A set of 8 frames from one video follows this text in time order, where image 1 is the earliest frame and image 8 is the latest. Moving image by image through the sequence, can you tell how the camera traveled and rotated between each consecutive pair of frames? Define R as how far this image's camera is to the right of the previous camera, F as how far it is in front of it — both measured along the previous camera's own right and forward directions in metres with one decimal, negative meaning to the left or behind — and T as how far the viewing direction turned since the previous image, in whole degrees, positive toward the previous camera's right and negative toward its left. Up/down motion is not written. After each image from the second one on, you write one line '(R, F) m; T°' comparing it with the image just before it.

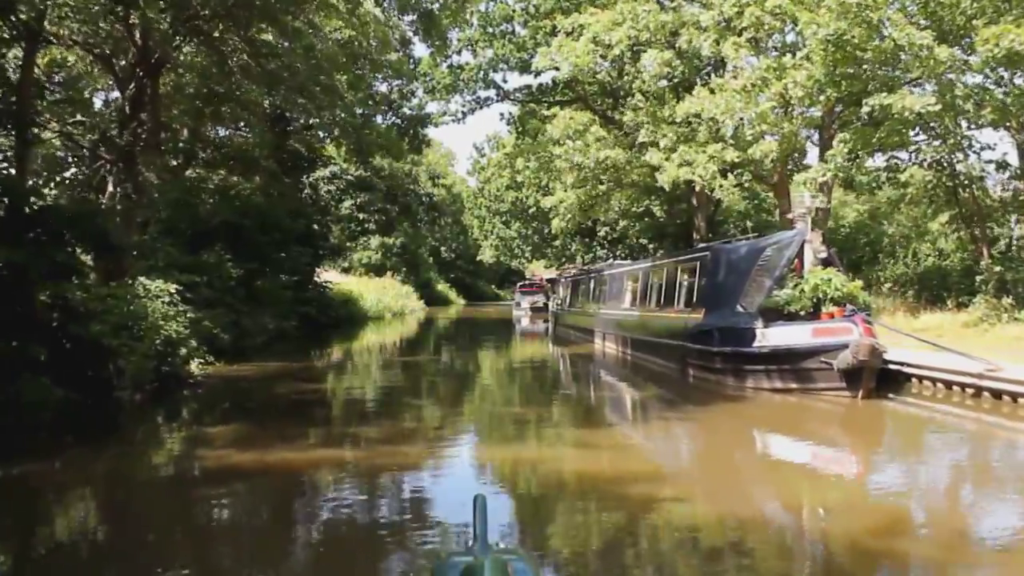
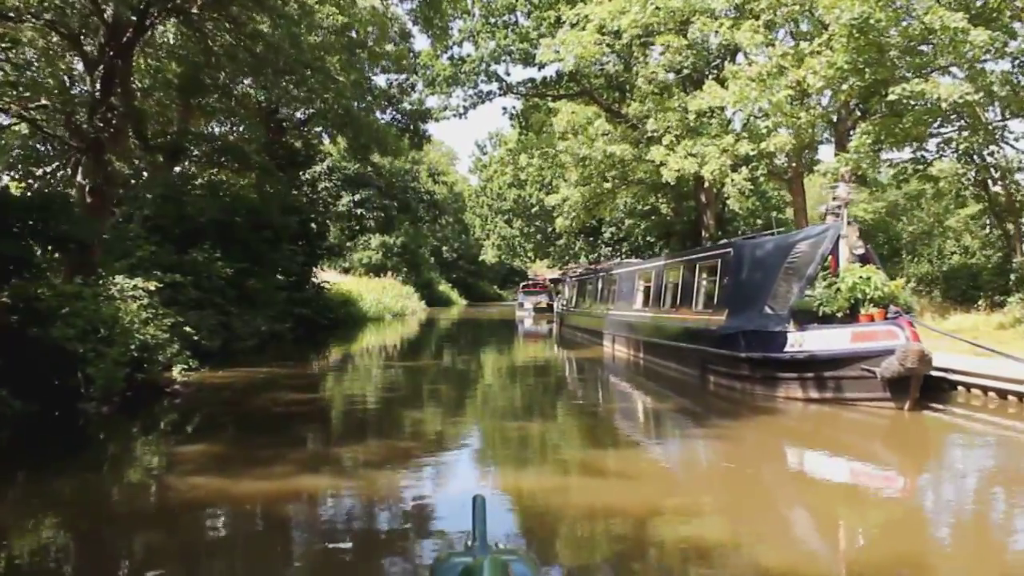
(-0.1, +1.0) m; 0°
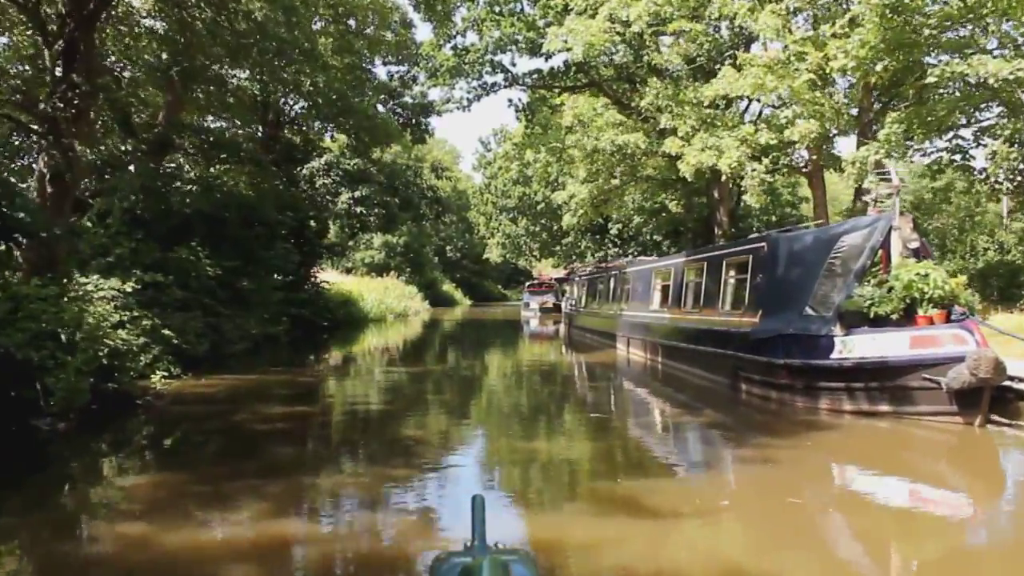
(-0.1, +1.1) m; 0°
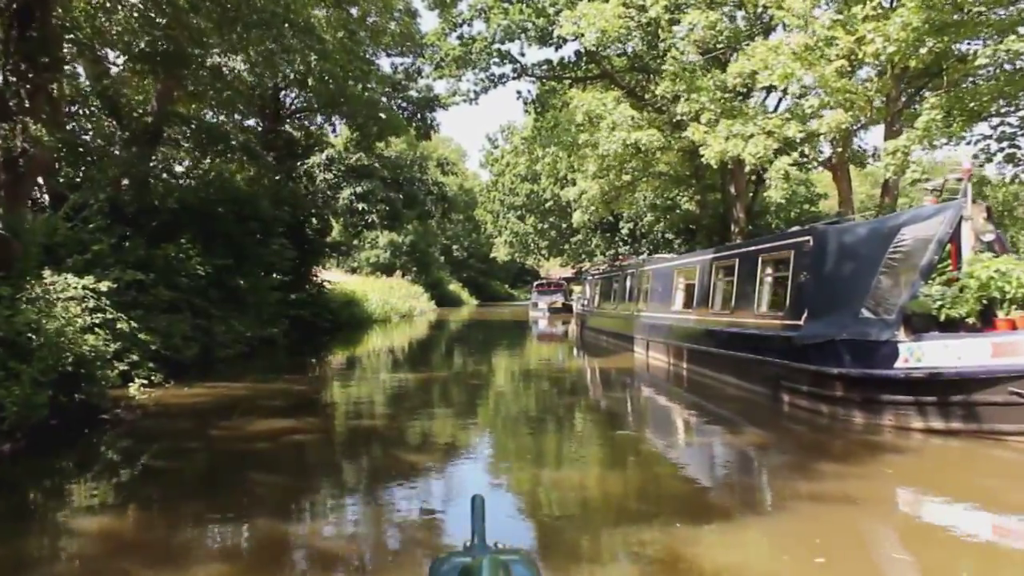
(-0.1, +1.1) m; 0°
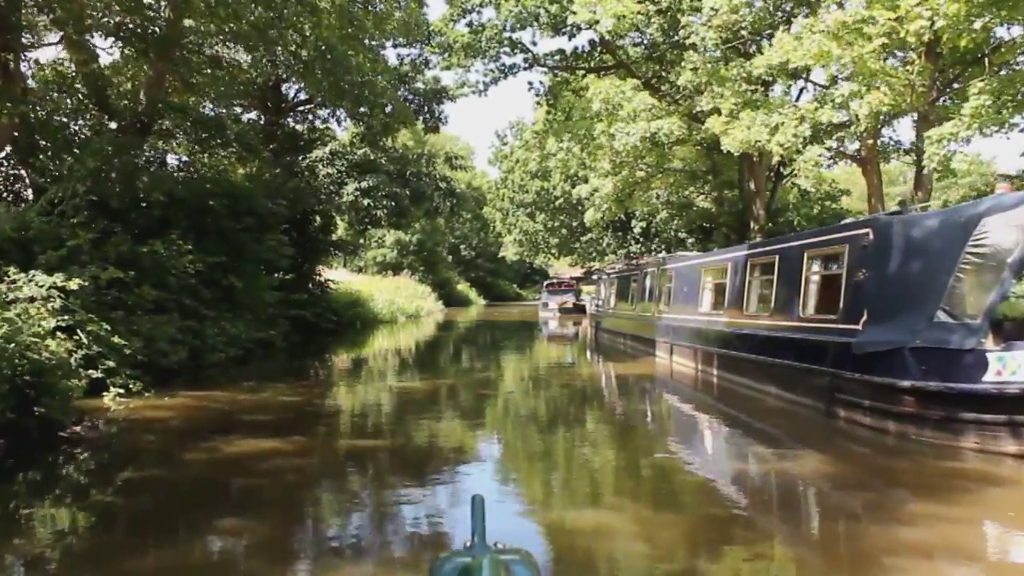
(-0.1, +1.1) m; -1°
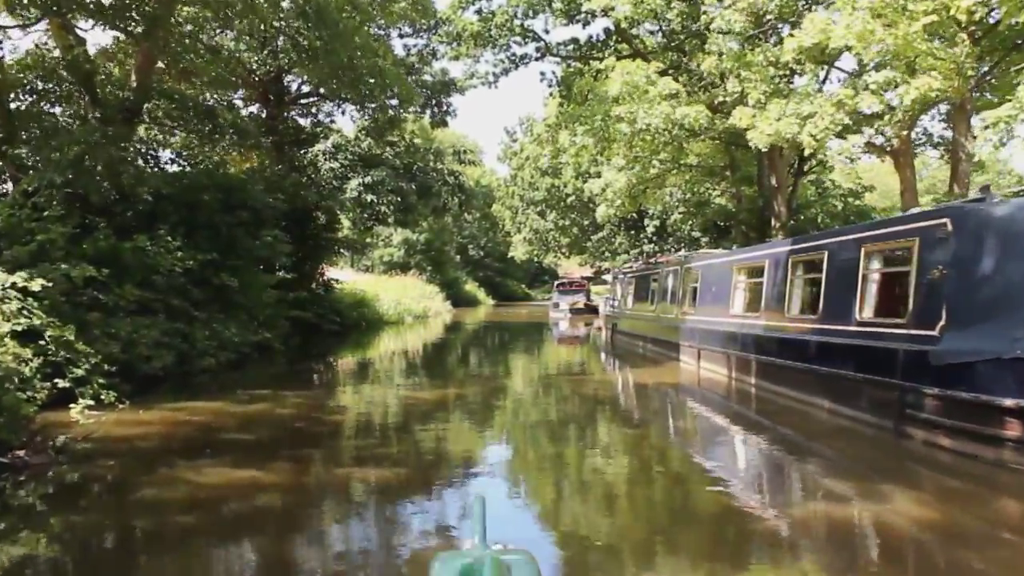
(-0.1, +1.1) m; -1°
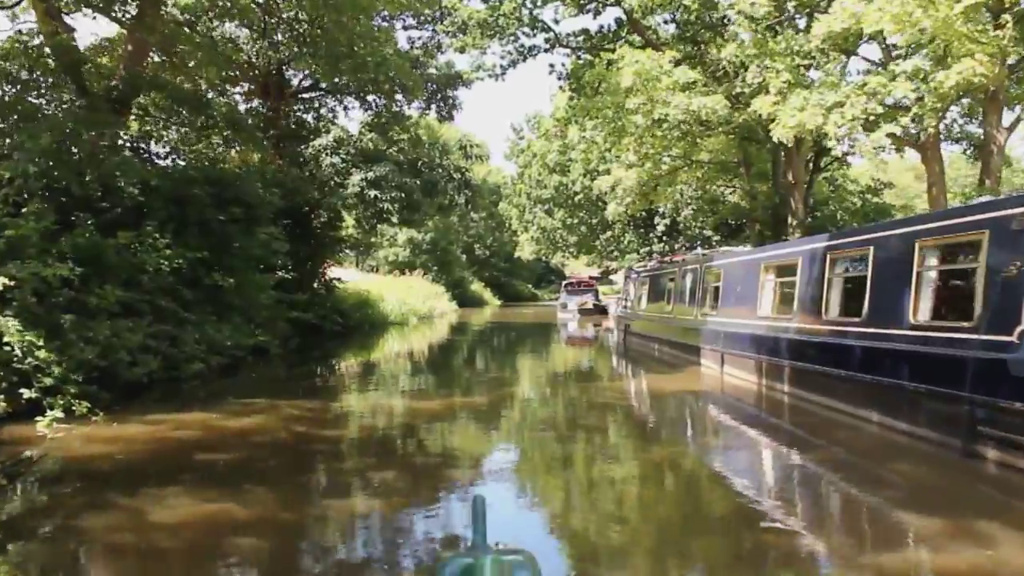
(-0.1, +0.8) m; 0°
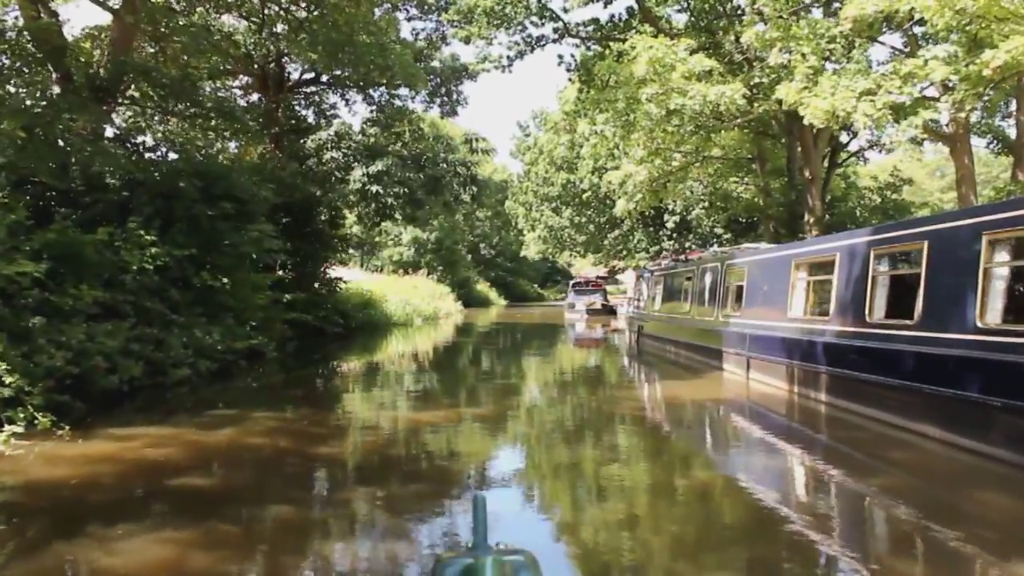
(-0.1, +0.8) m; 0°
